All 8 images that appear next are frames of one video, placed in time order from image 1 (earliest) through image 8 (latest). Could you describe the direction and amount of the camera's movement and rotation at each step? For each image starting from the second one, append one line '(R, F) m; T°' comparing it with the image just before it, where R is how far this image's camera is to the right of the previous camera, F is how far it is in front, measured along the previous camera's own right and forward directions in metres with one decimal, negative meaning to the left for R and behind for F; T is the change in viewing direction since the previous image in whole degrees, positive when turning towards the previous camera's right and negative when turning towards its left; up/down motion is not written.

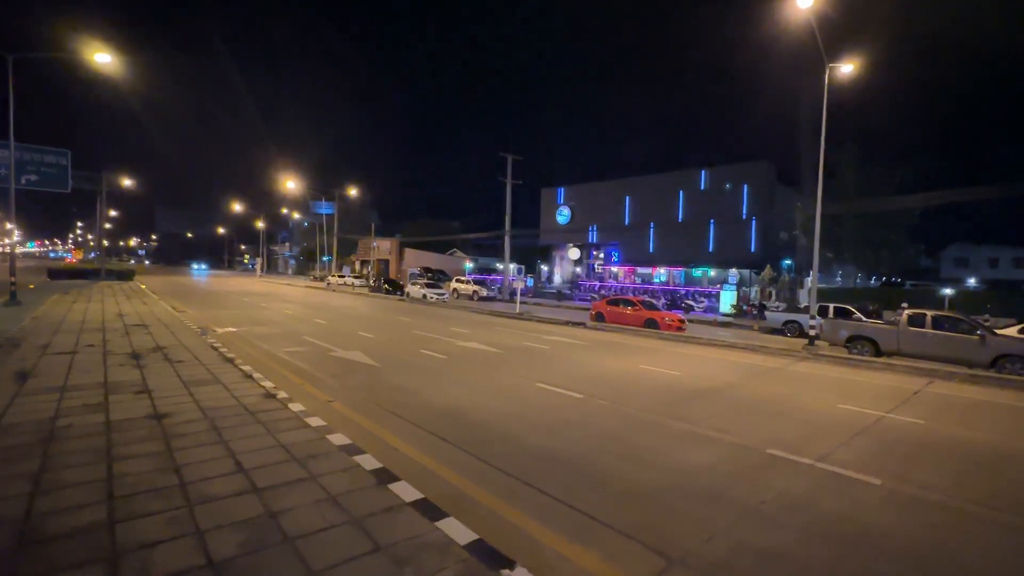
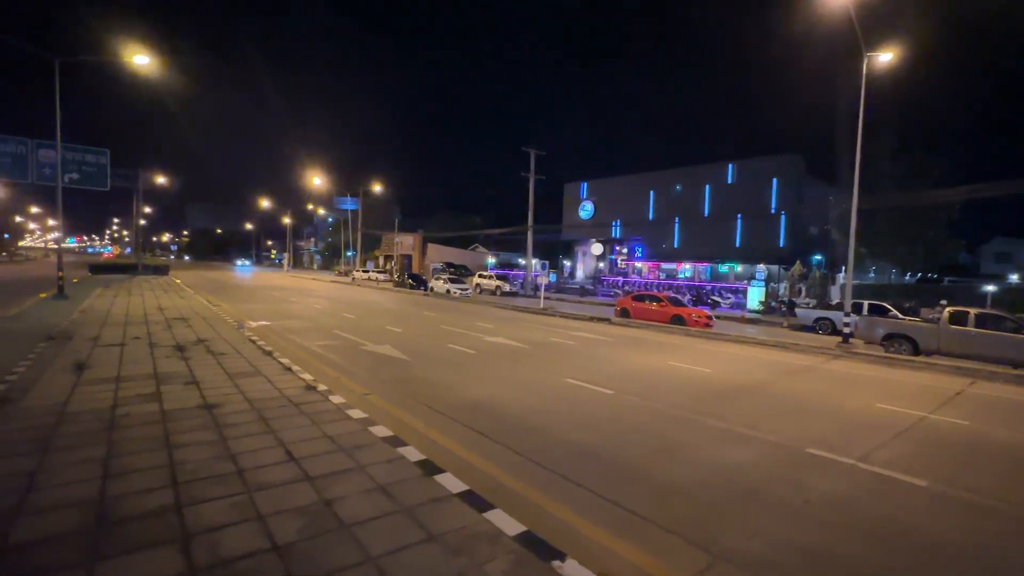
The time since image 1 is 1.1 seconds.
(-0.3, -0.1) m; -2°
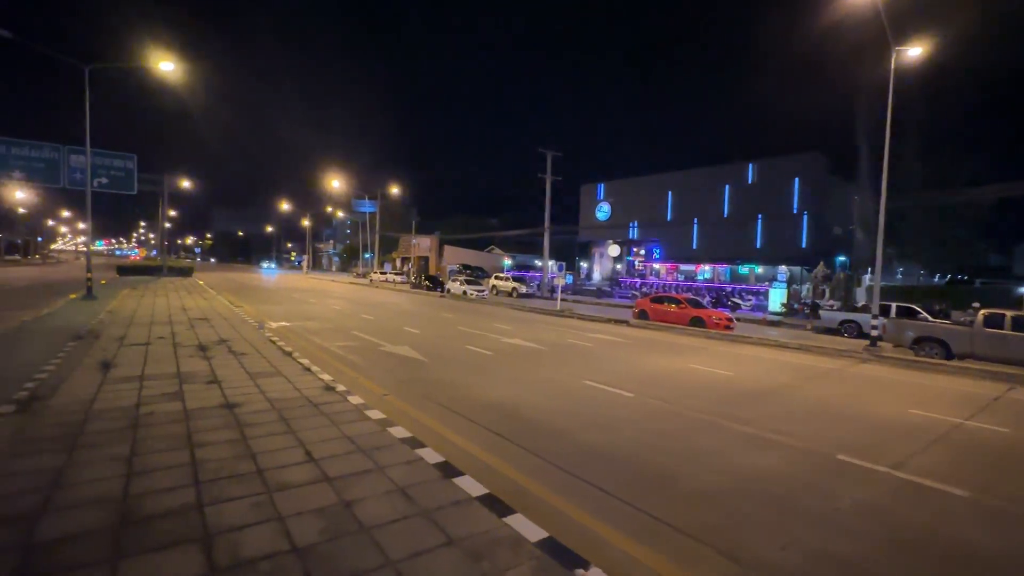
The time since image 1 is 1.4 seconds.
(-0.1, +0.1) m; -2°
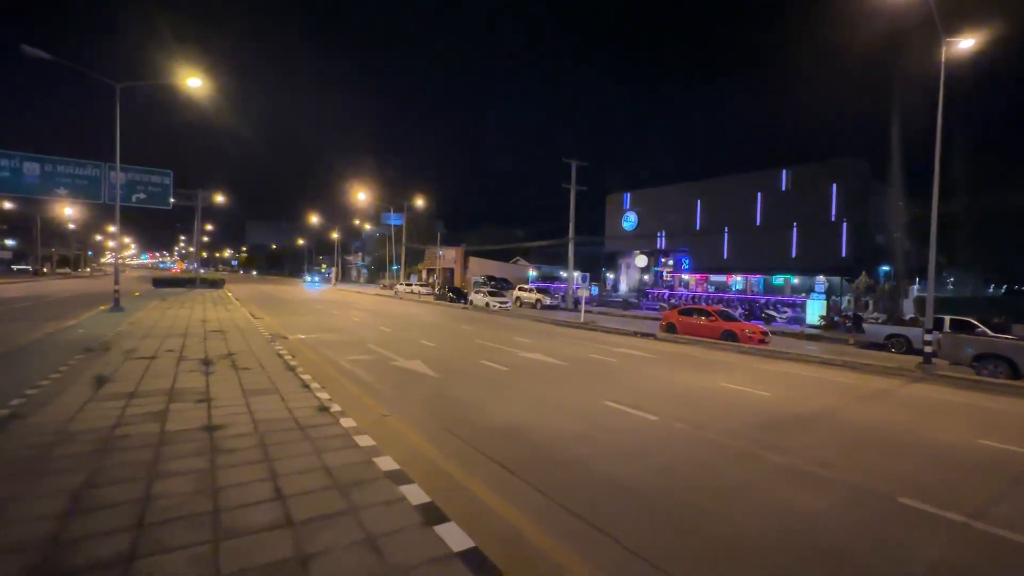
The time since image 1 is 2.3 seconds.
(+0.3, +0.8) m; -3°
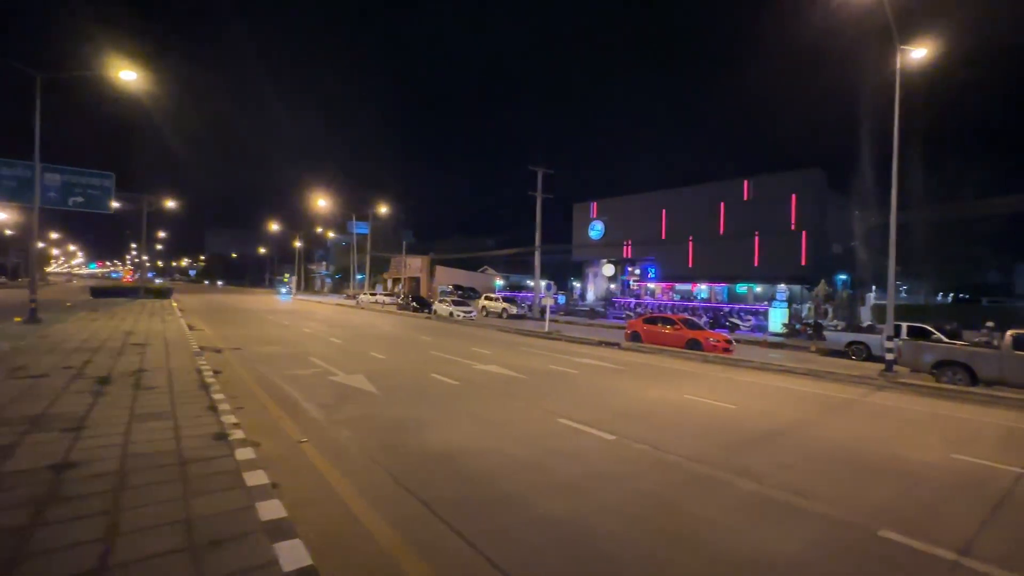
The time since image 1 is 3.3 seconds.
(+0.5, +1.0) m; +4°
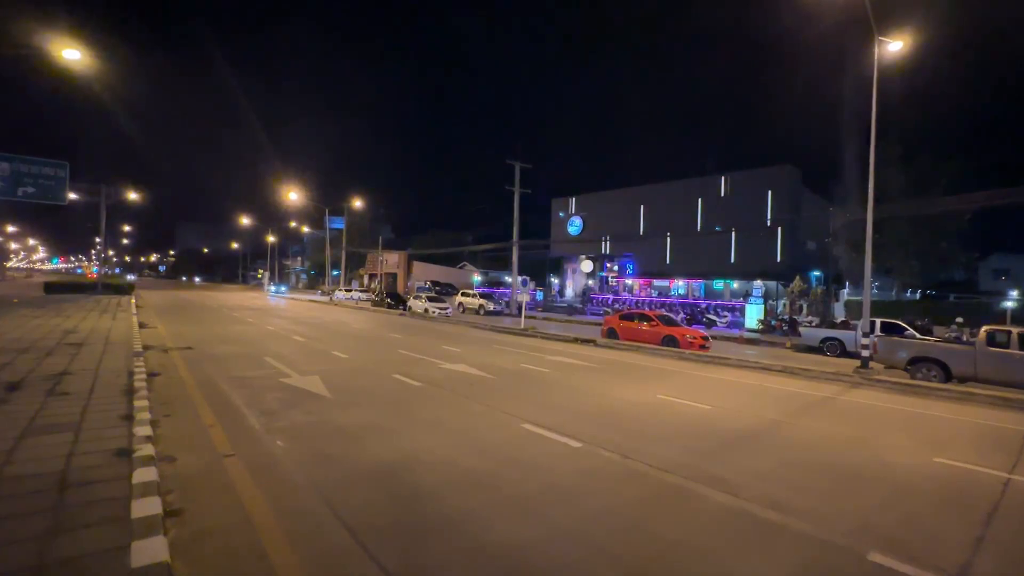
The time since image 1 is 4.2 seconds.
(+0.4, +0.8) m; +2°
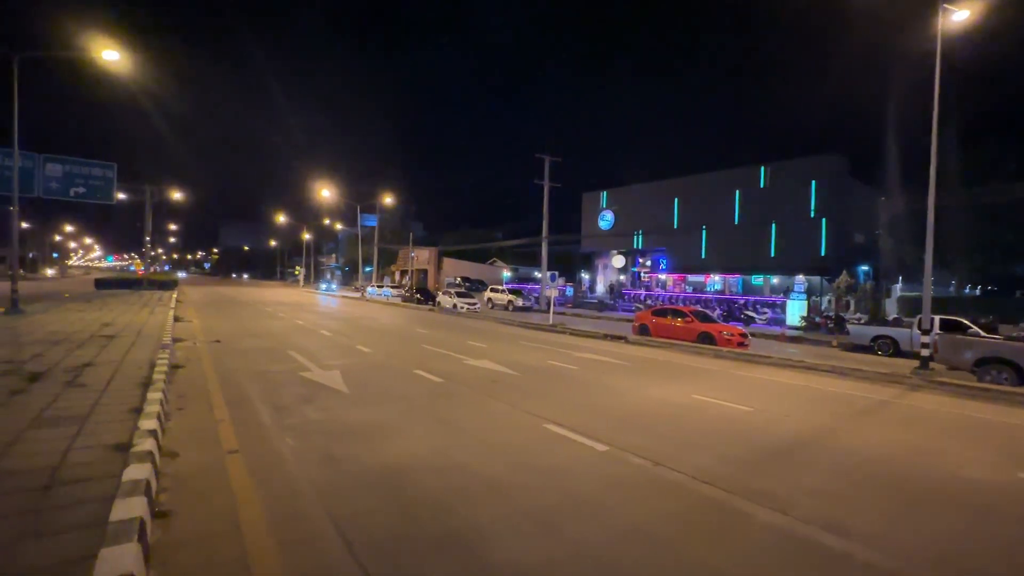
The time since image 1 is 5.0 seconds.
(+0.2, +0.6) m; -4°
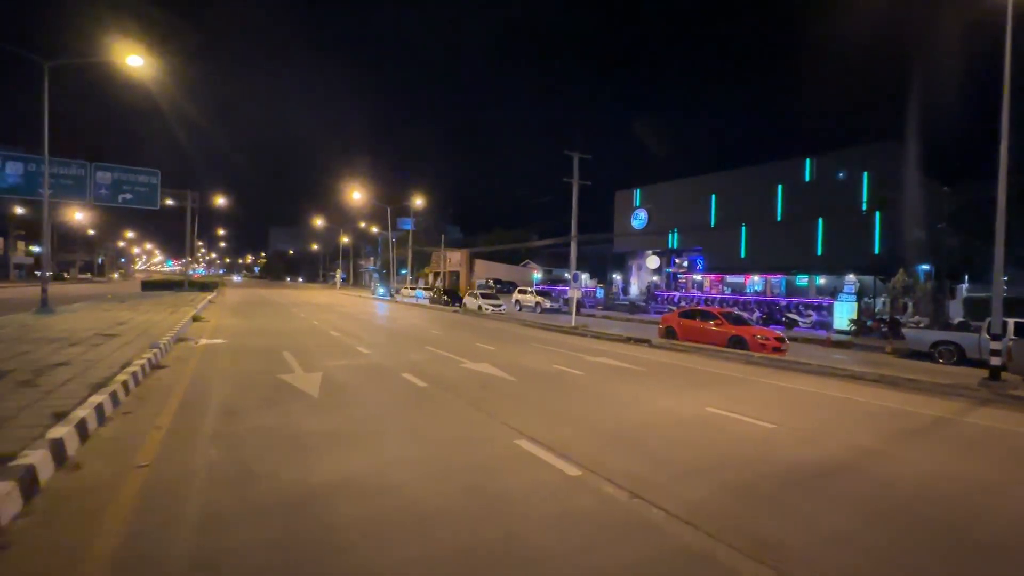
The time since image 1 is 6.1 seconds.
(+1.1, +1.1) m; -5°
